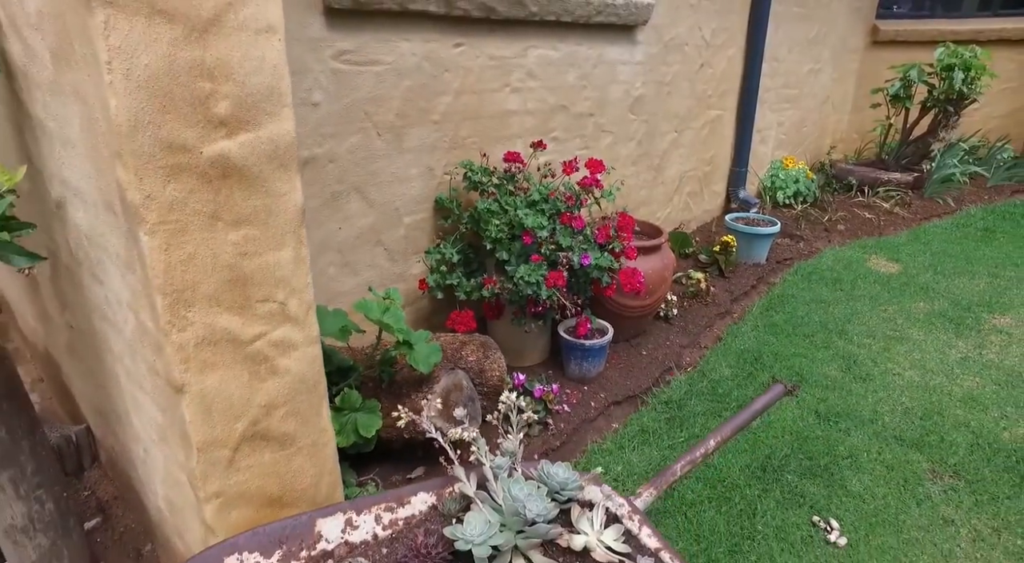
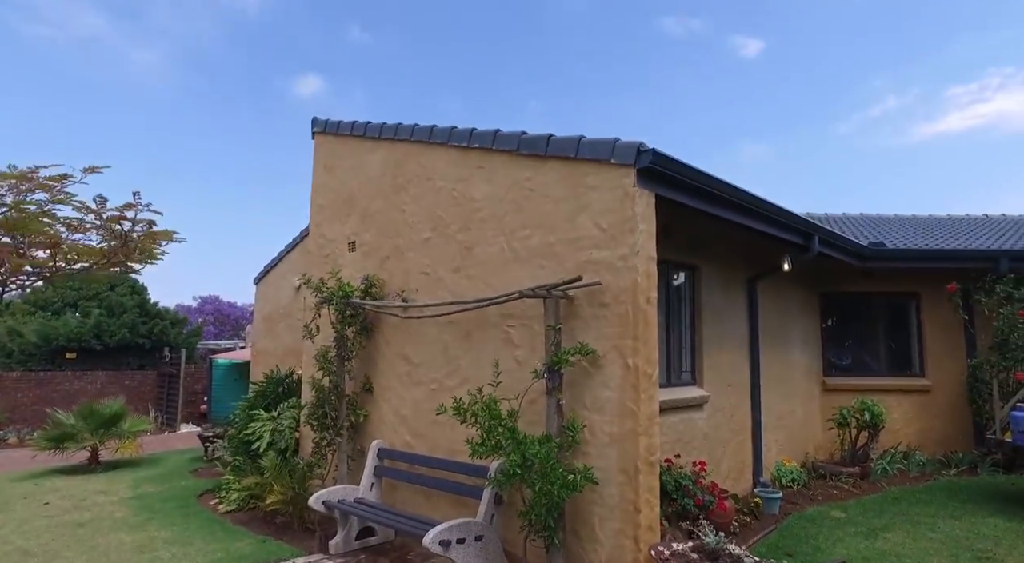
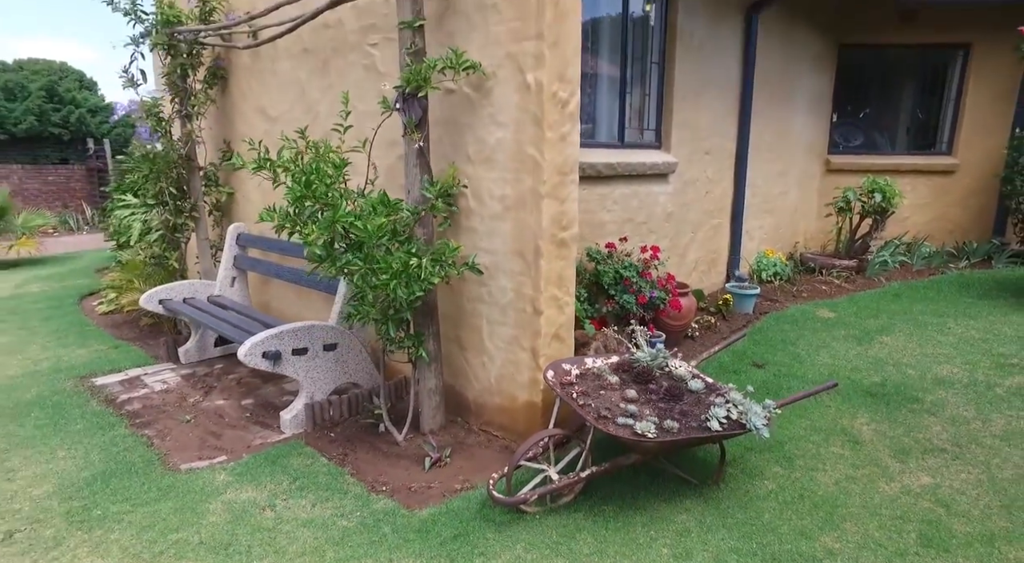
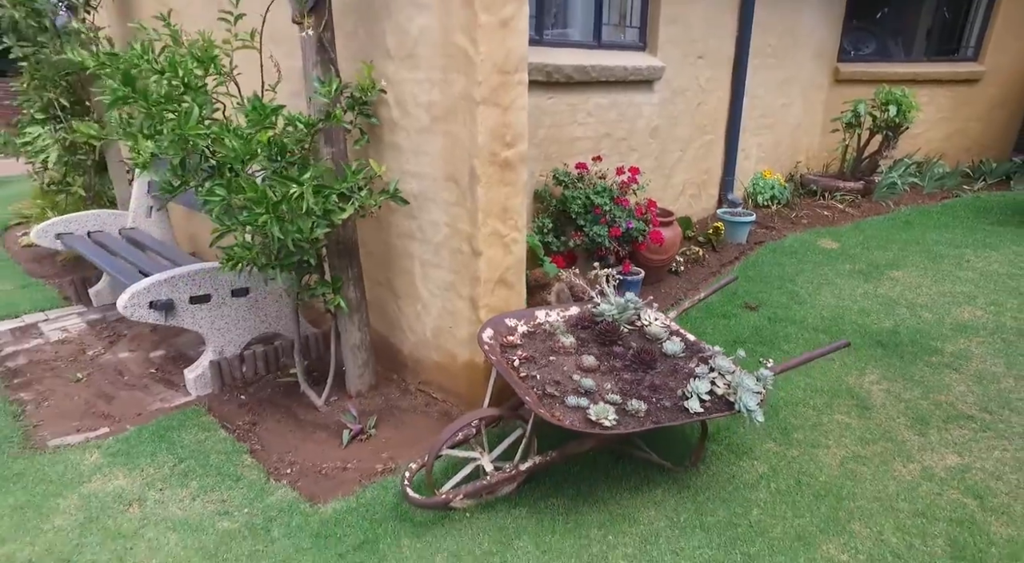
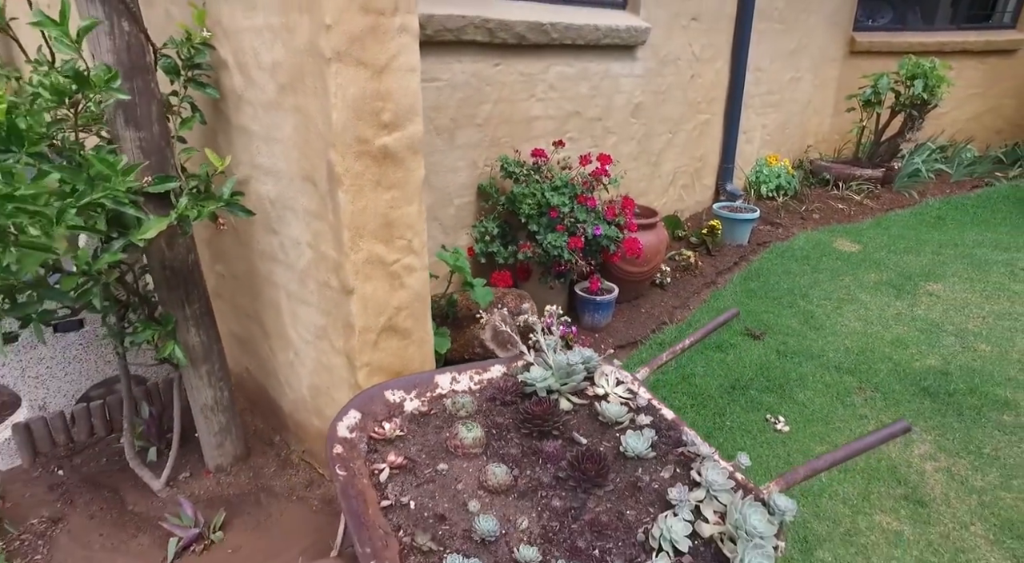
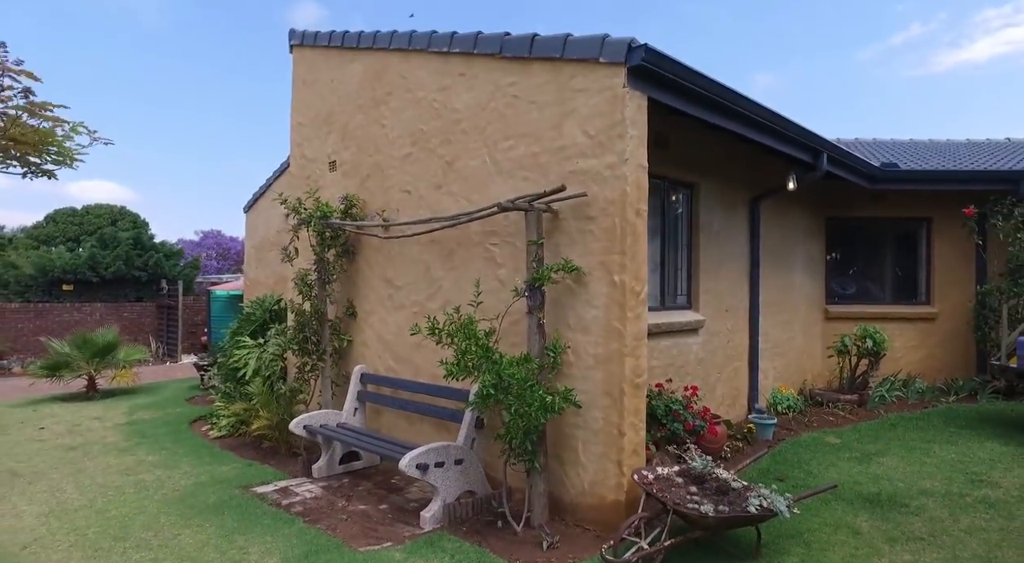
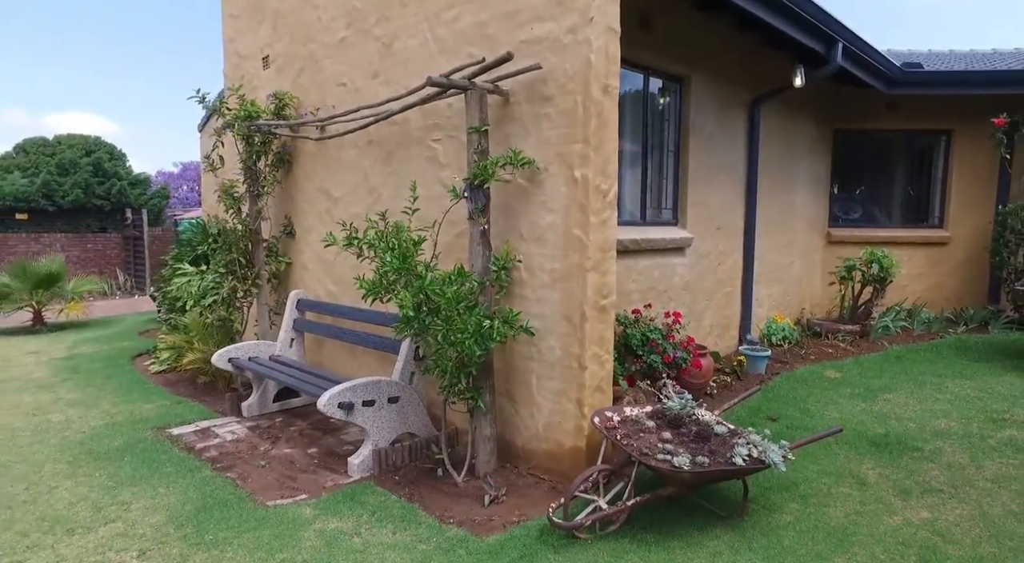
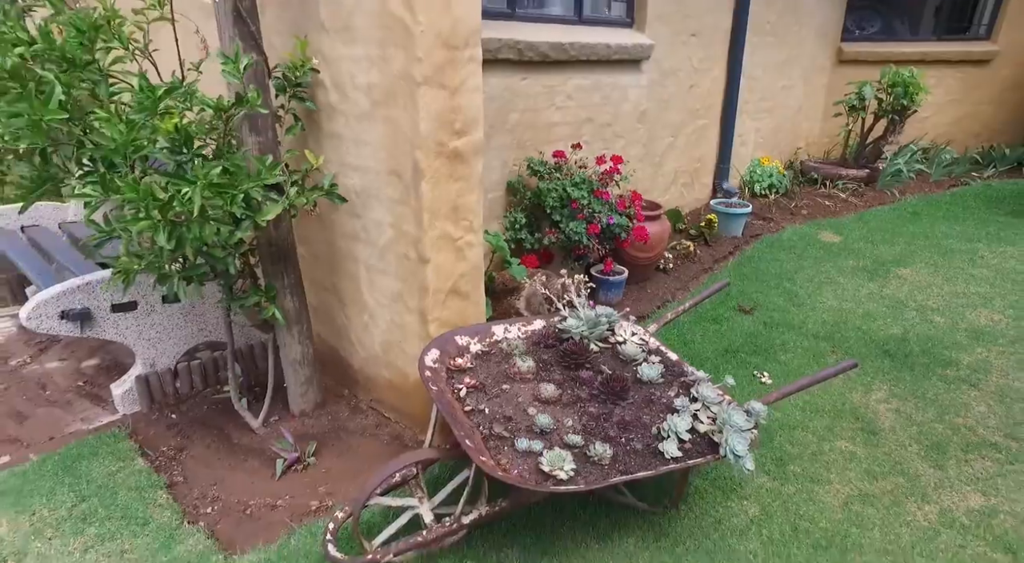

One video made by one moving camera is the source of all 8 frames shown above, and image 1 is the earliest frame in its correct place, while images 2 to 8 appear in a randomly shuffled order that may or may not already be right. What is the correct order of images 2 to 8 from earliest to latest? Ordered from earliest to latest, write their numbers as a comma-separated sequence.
5, 8, 4, 3, 7, 6, 2
